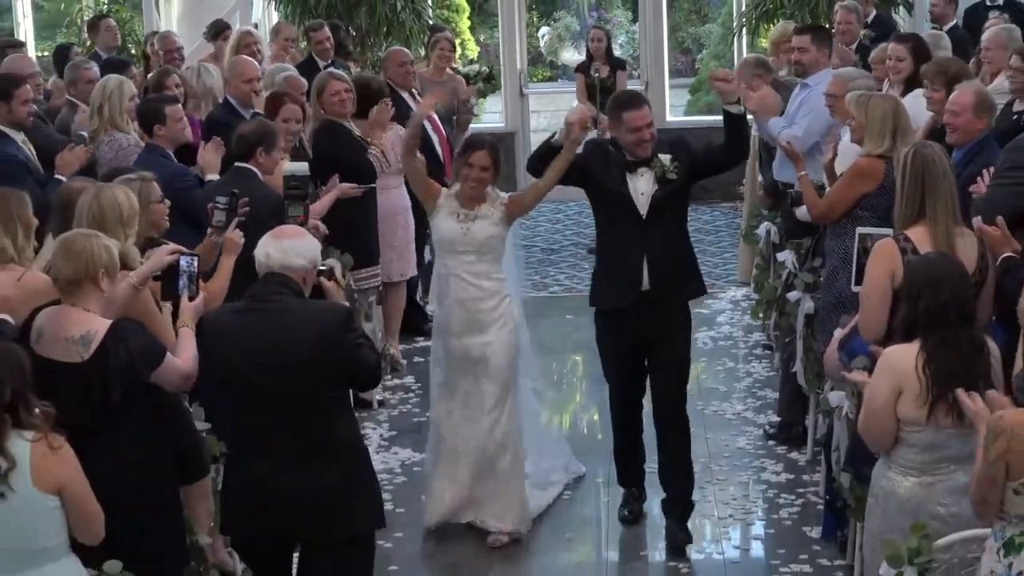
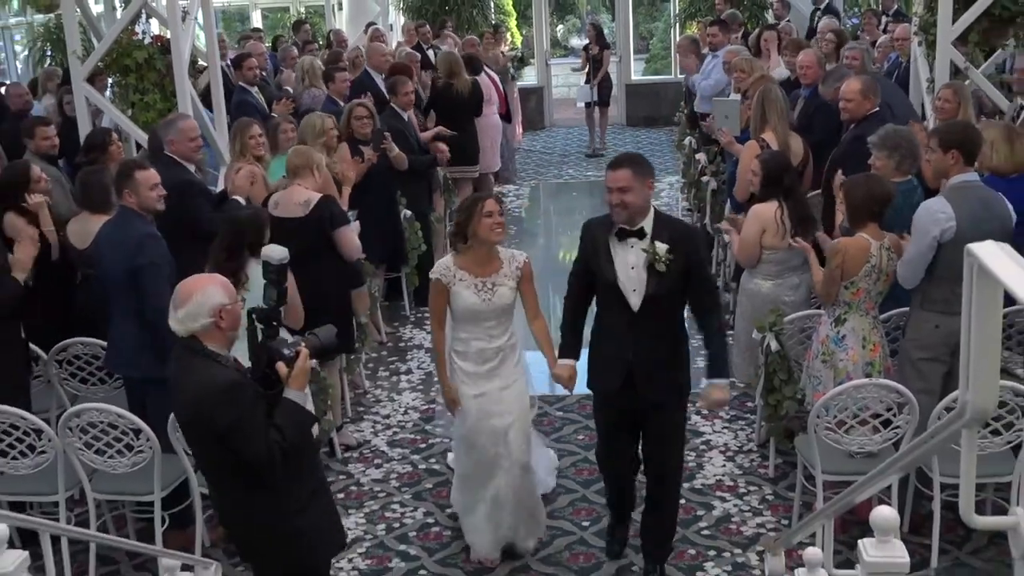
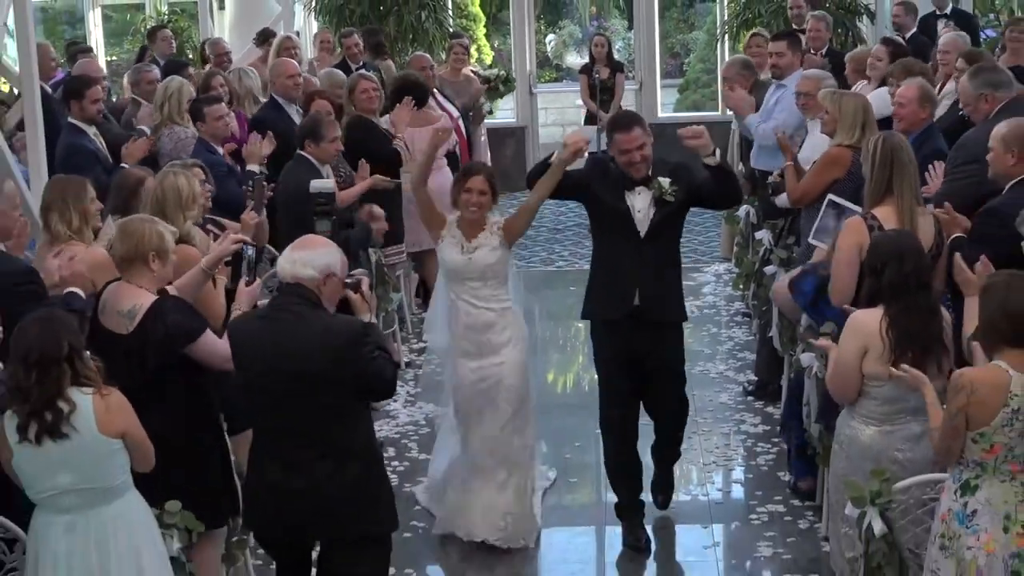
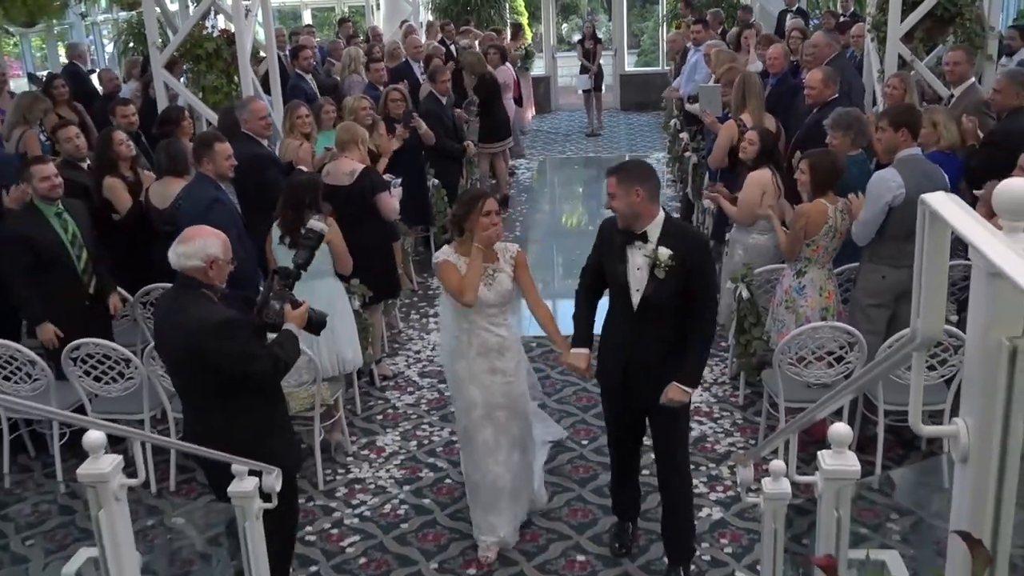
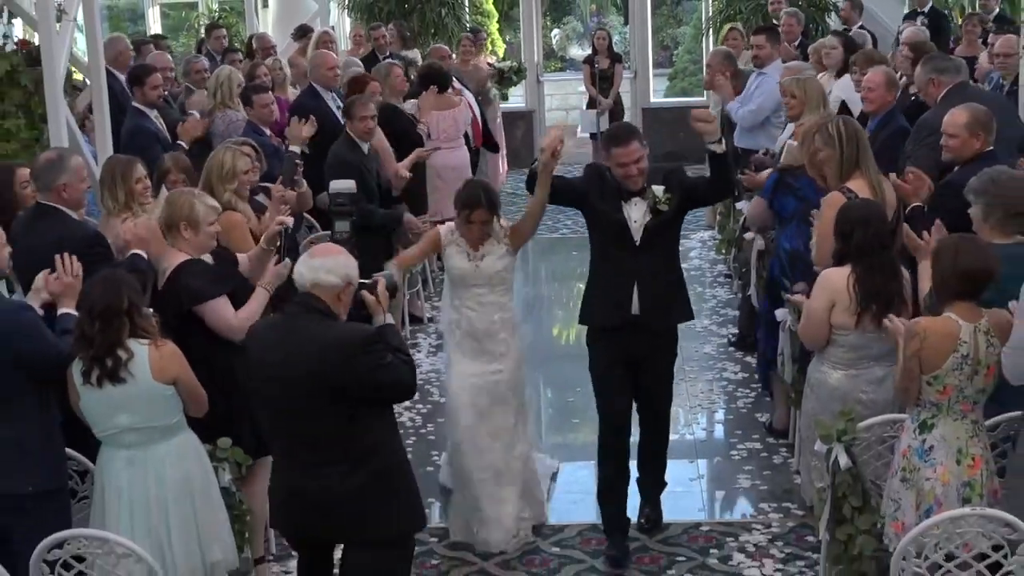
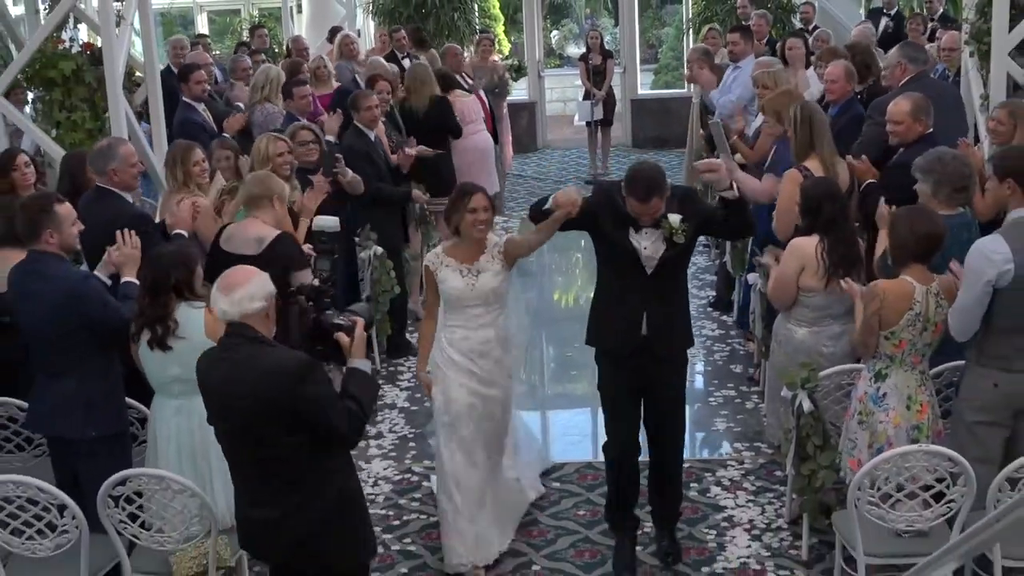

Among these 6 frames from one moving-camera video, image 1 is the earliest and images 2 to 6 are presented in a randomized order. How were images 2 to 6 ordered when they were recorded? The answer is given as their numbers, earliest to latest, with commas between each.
3, 5, 6, 2, 4
